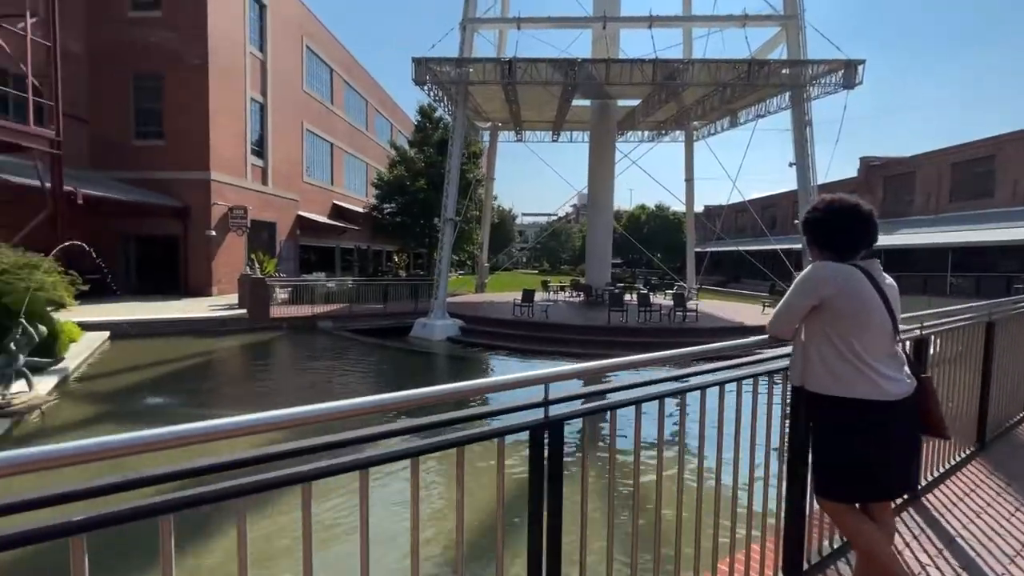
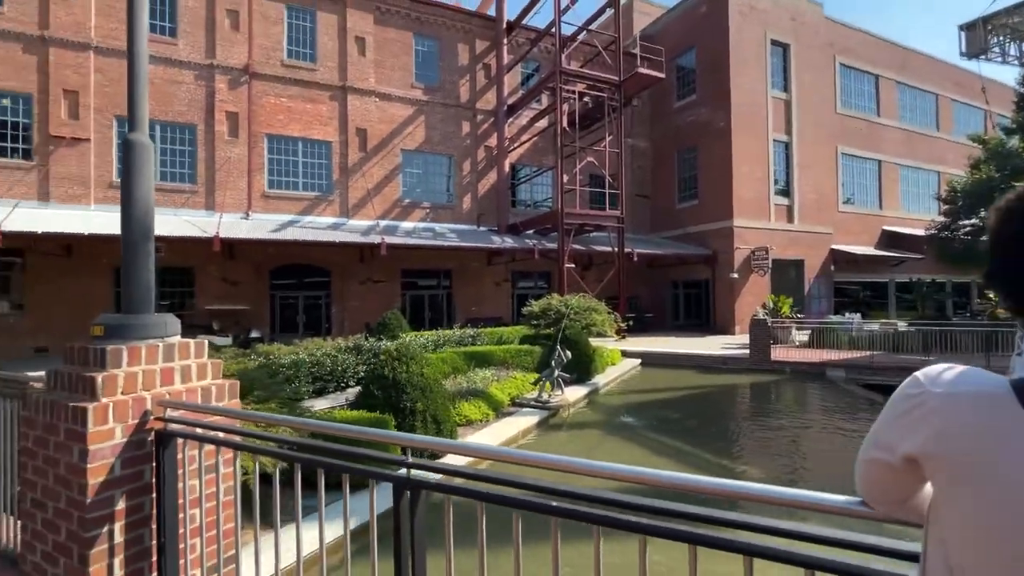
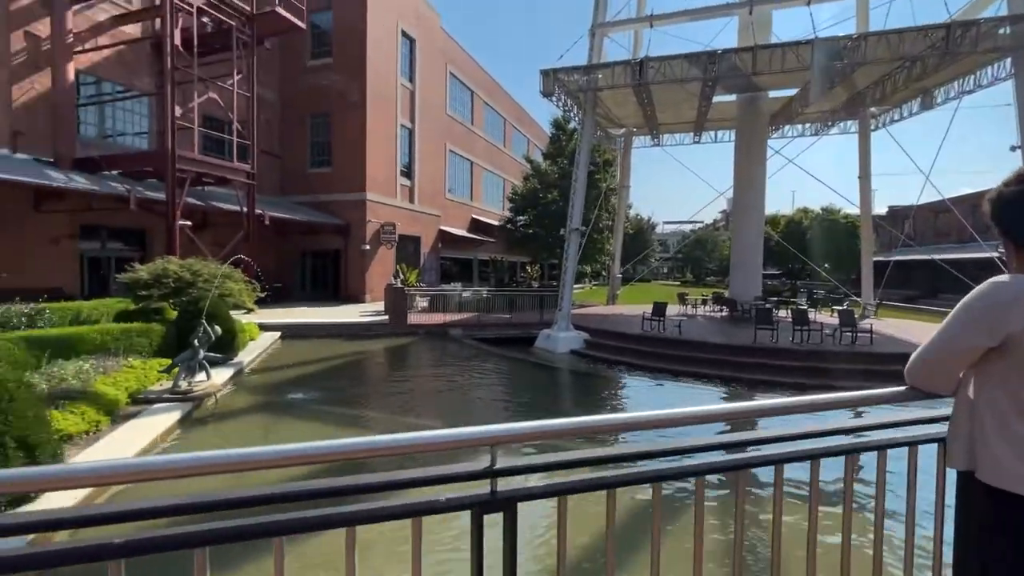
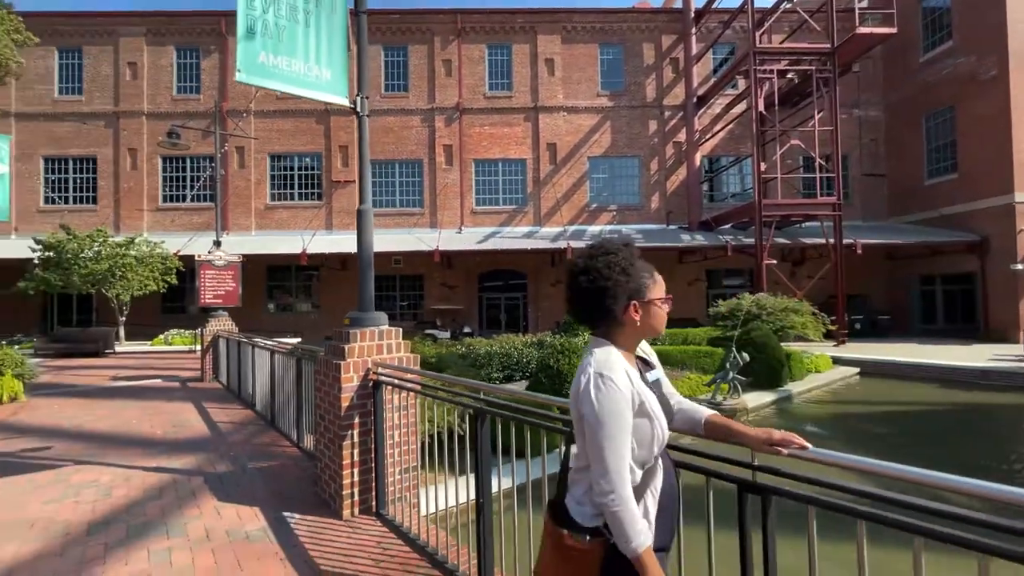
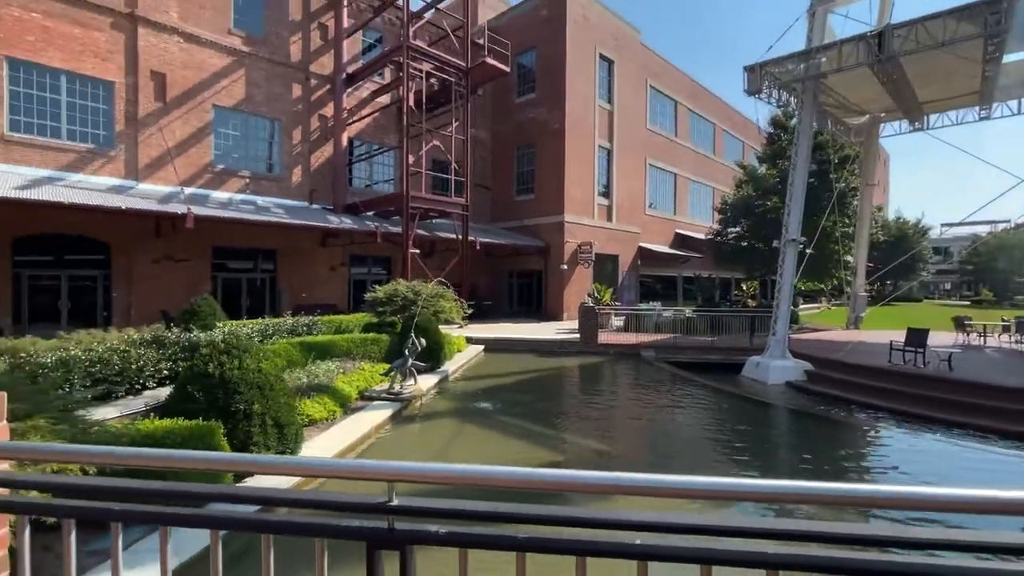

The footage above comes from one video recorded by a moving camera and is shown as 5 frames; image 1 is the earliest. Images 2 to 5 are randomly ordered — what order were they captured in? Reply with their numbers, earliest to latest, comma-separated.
3, 5, 2, 4
